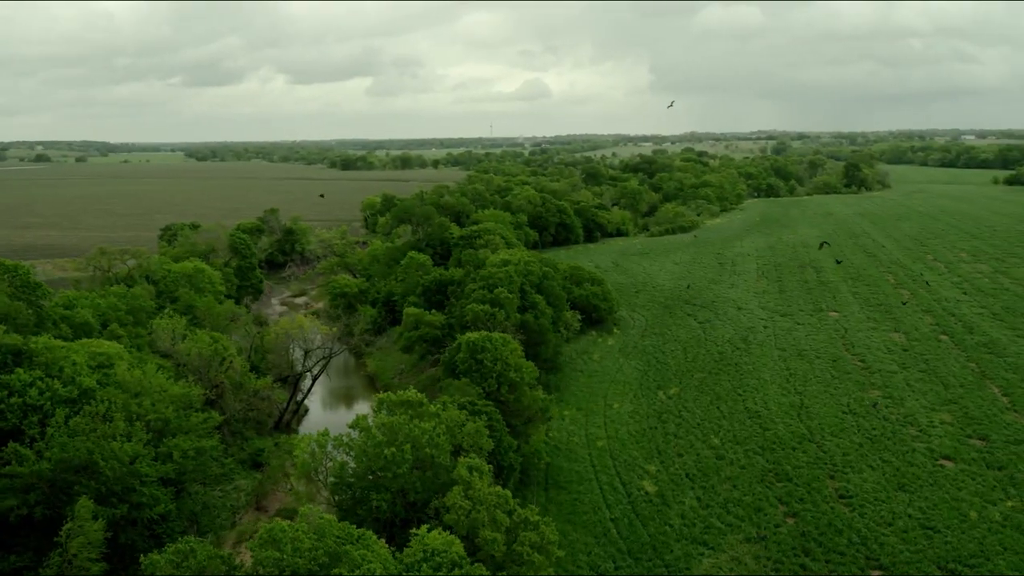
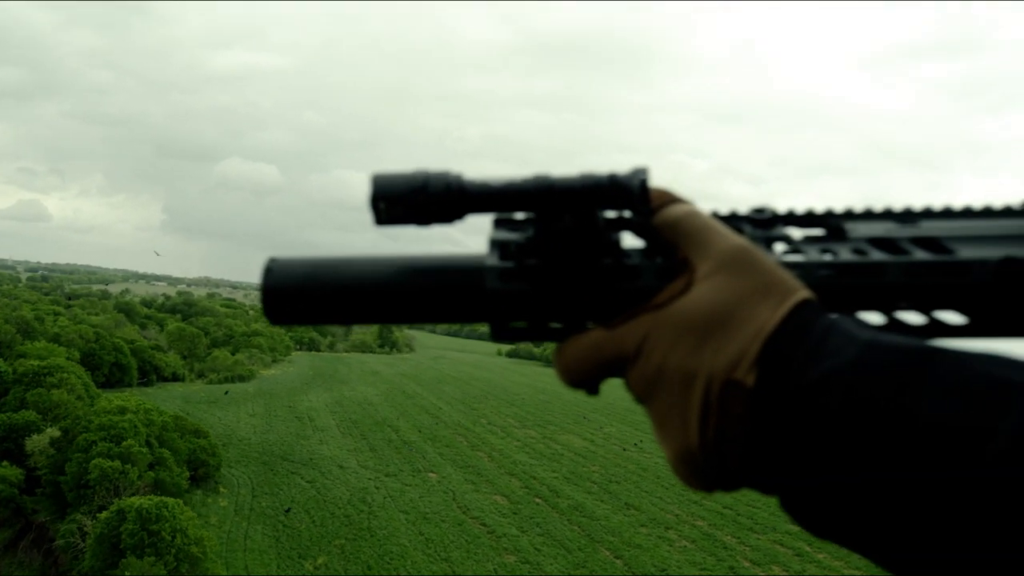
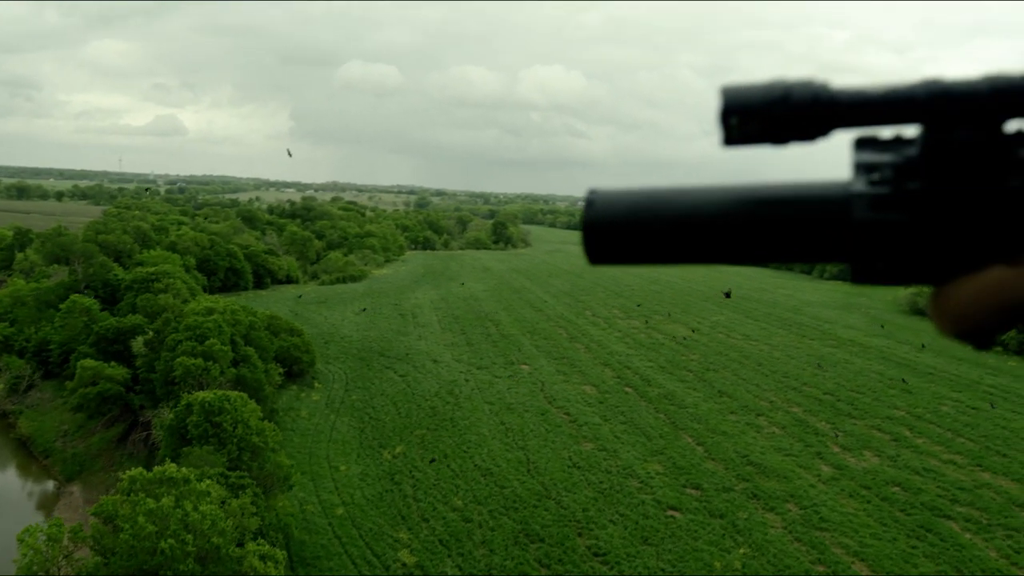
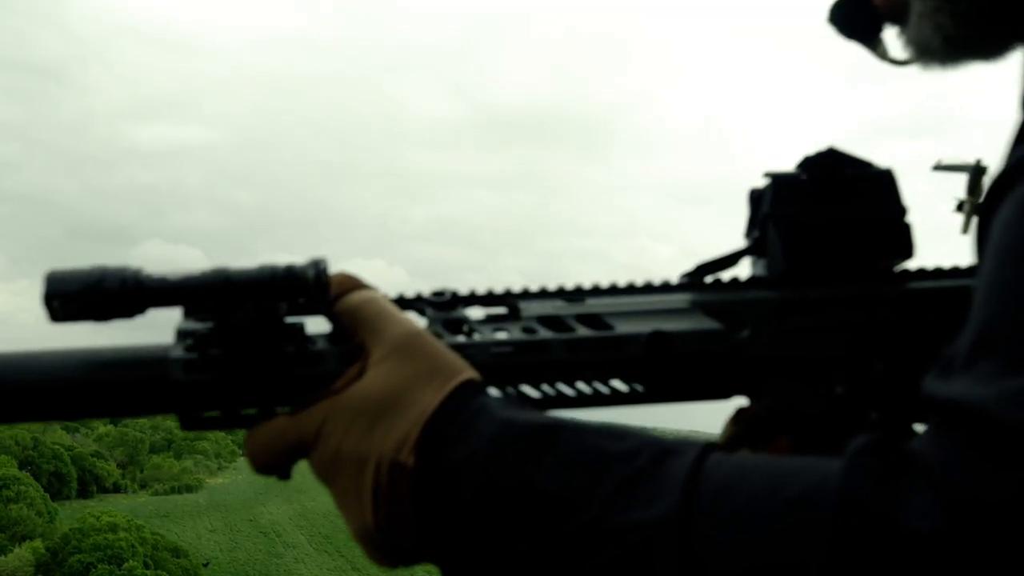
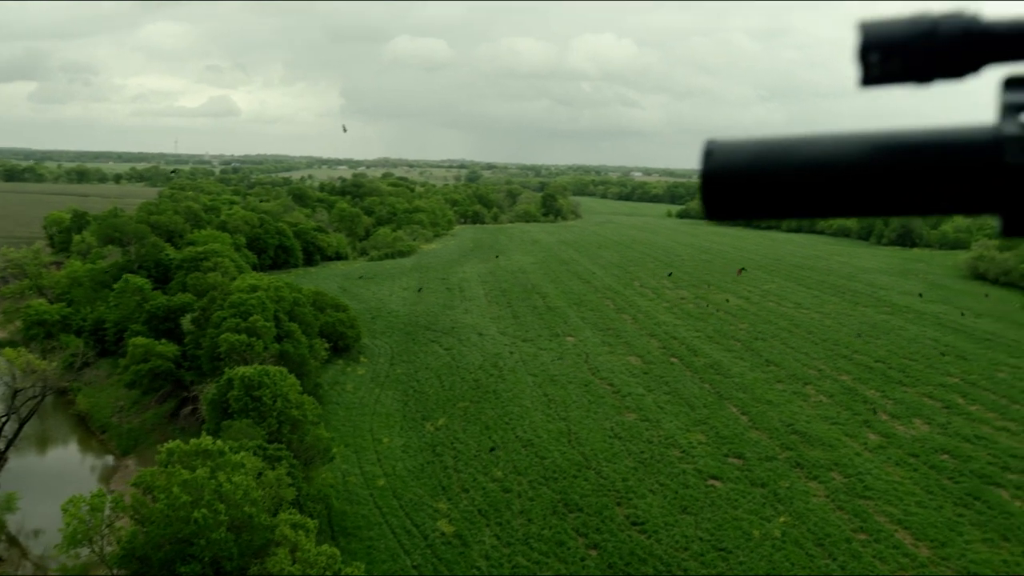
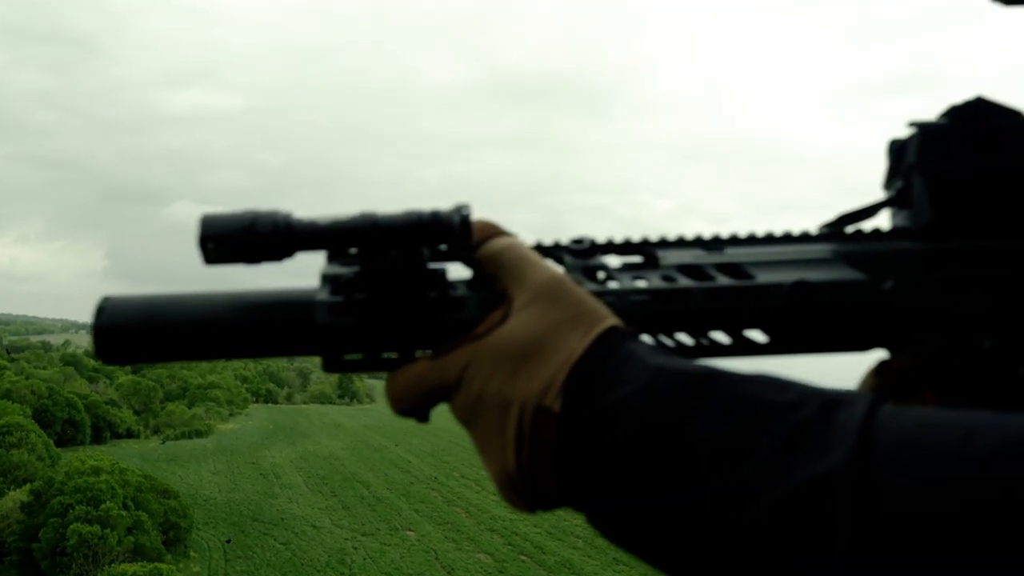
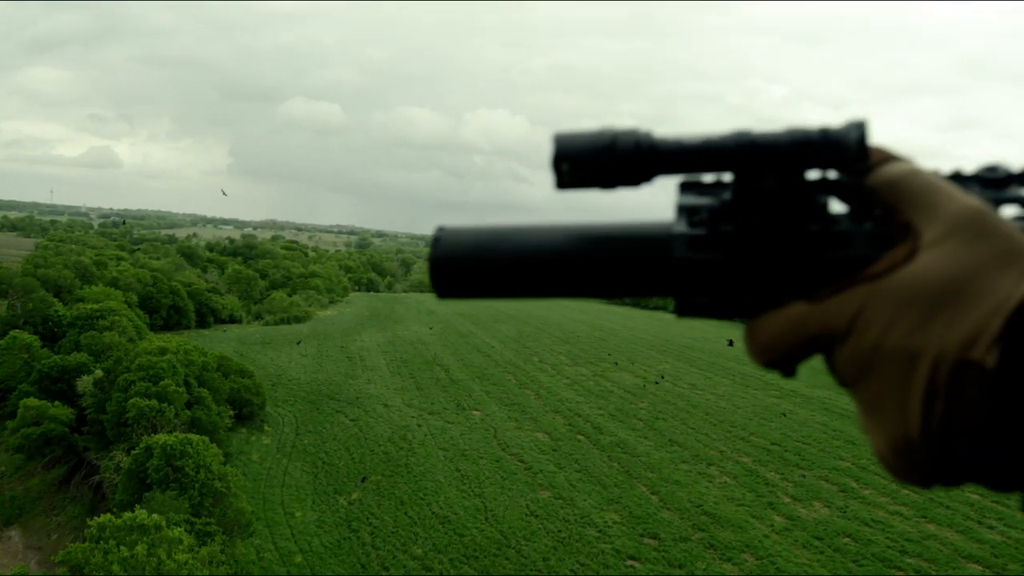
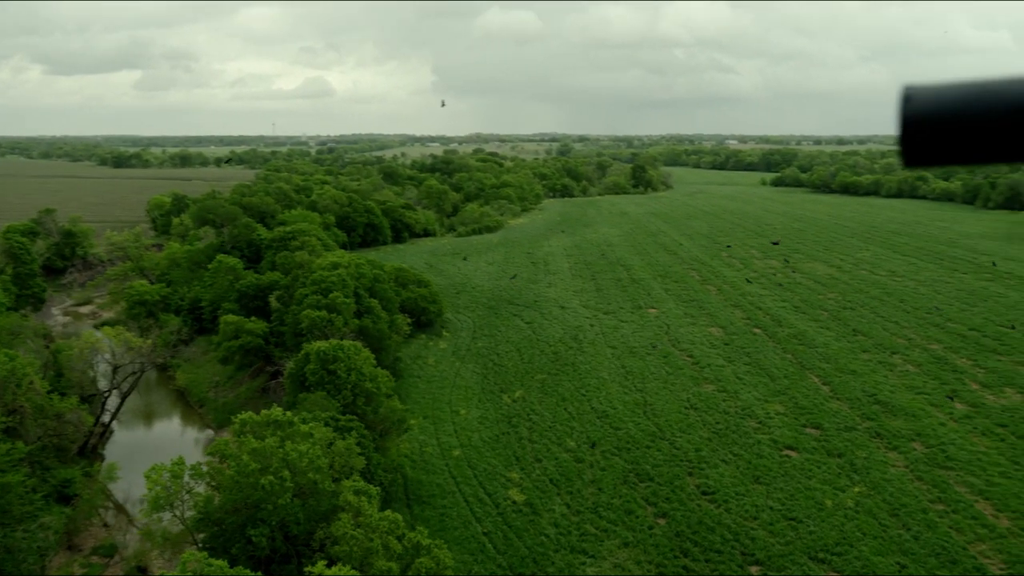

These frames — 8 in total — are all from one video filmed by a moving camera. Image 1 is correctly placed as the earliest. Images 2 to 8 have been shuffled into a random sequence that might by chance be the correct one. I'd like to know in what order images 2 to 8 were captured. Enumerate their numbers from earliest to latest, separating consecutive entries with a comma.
8, 5, 3, 7, 2, 6, 4
